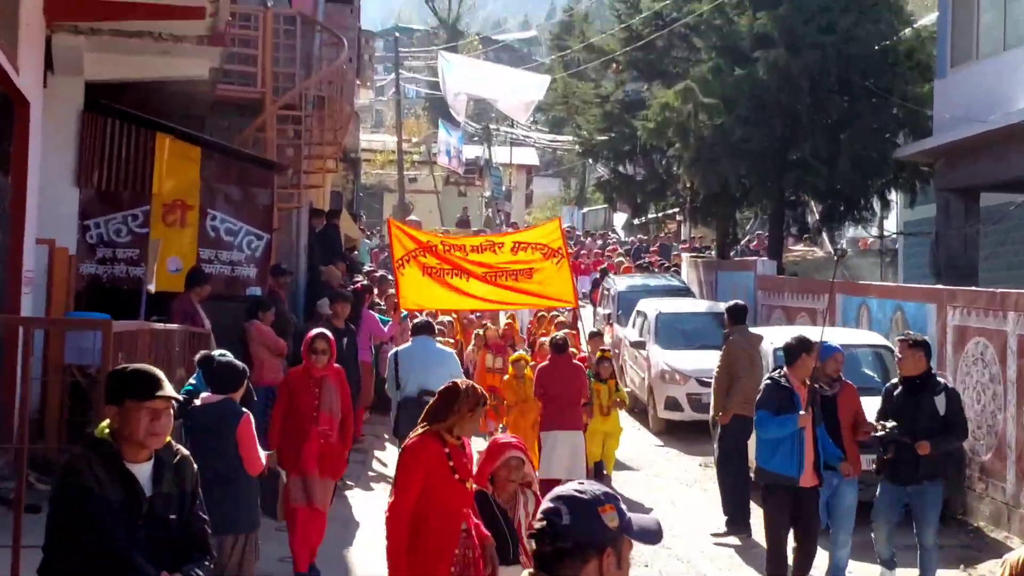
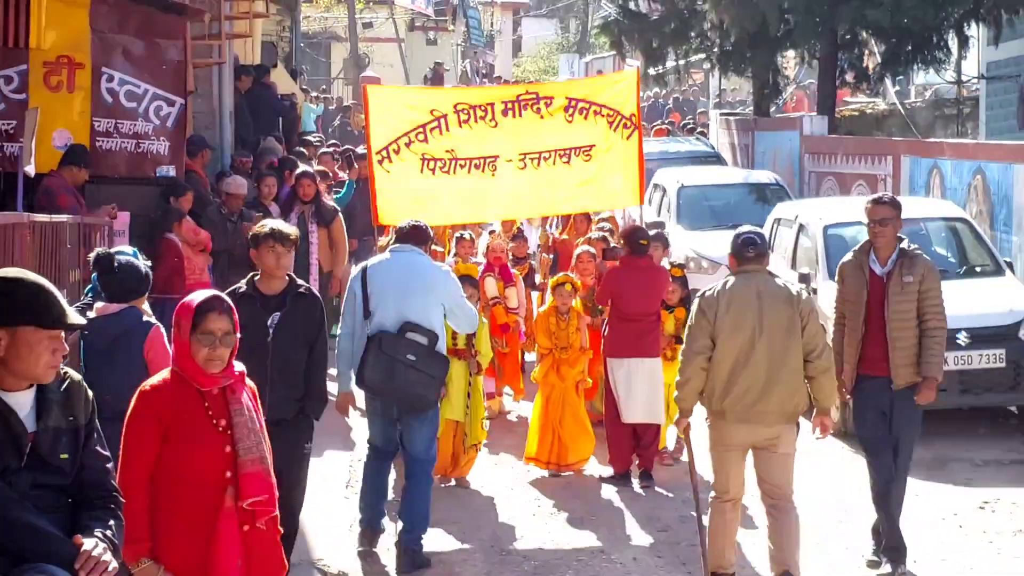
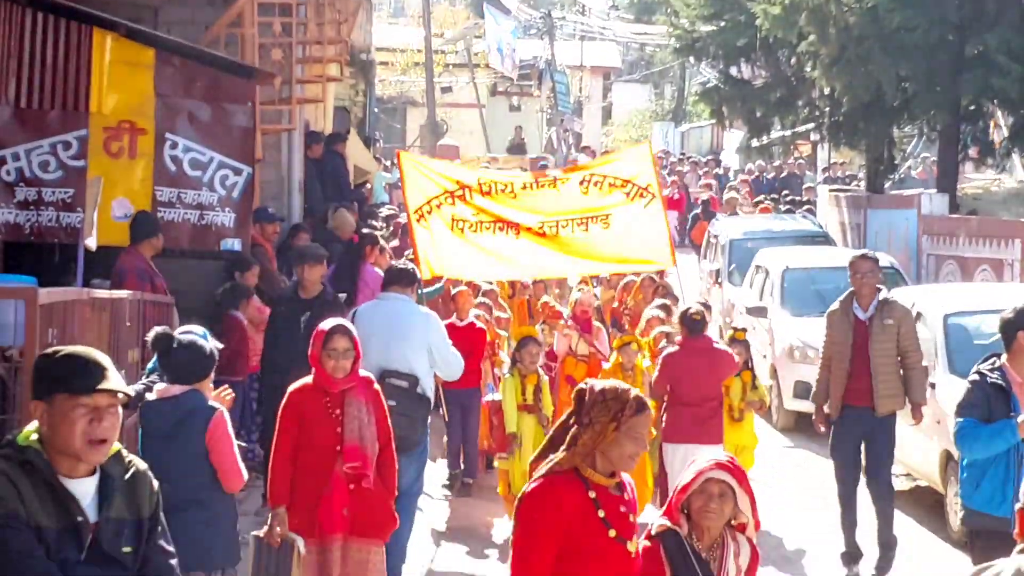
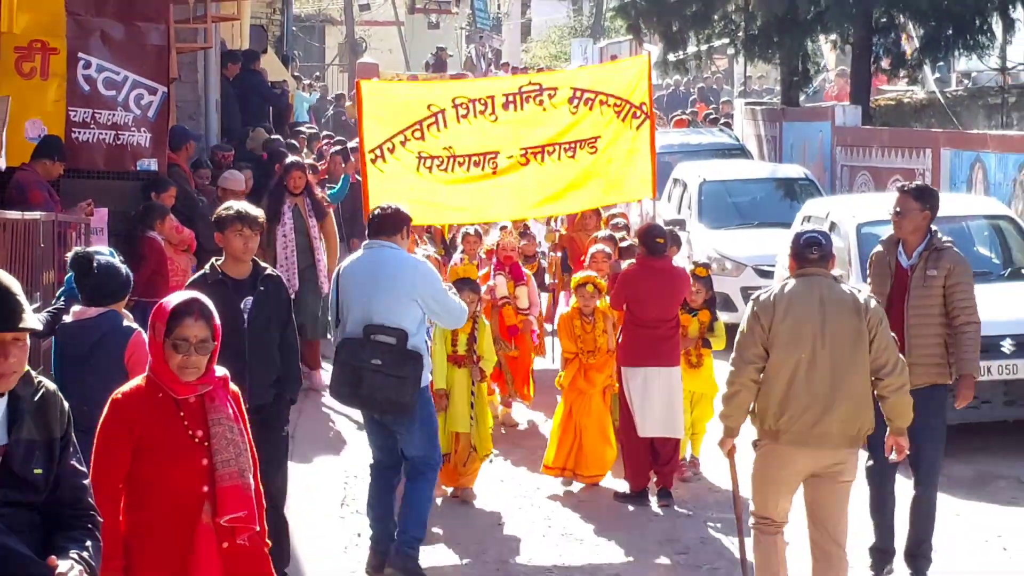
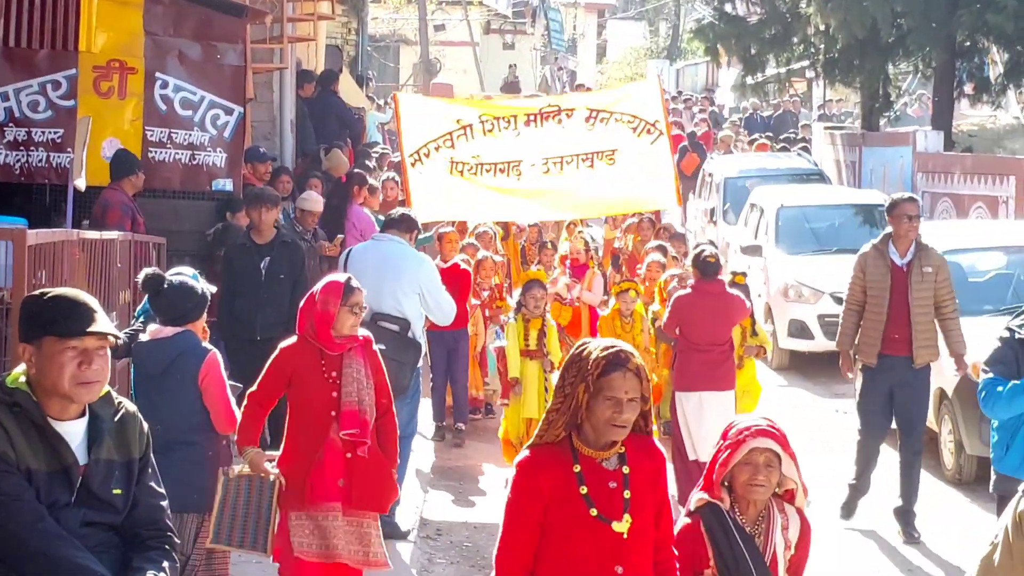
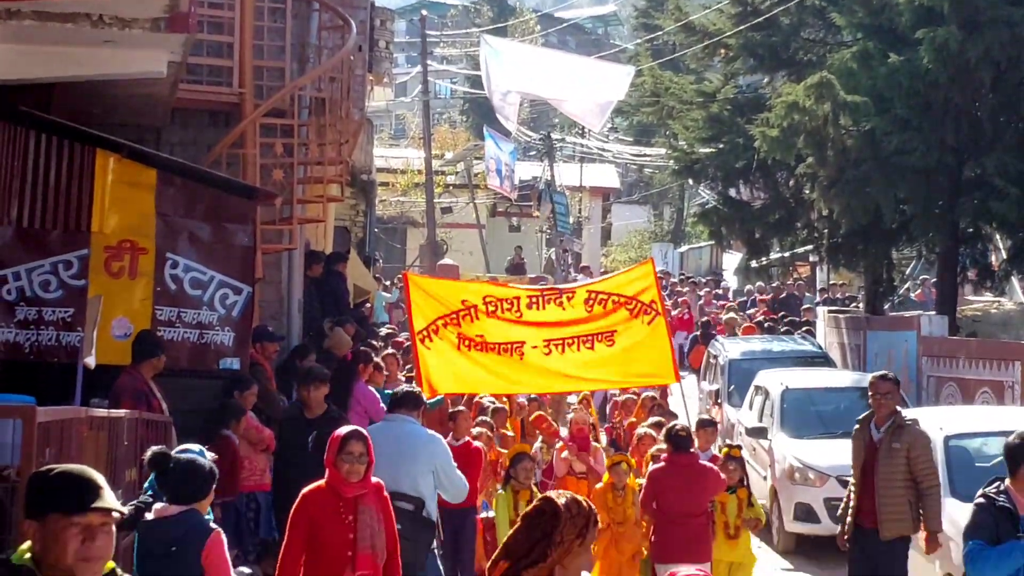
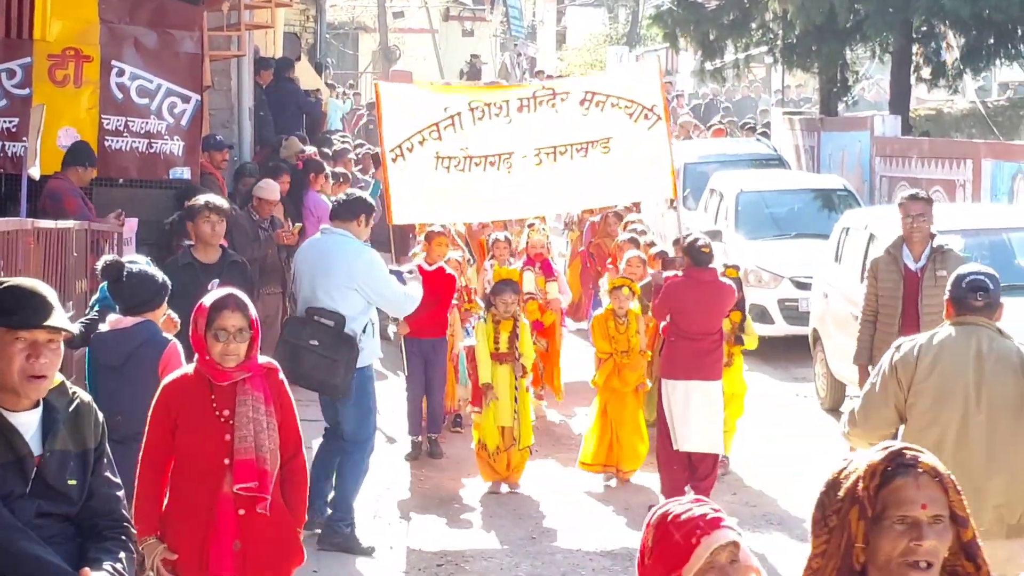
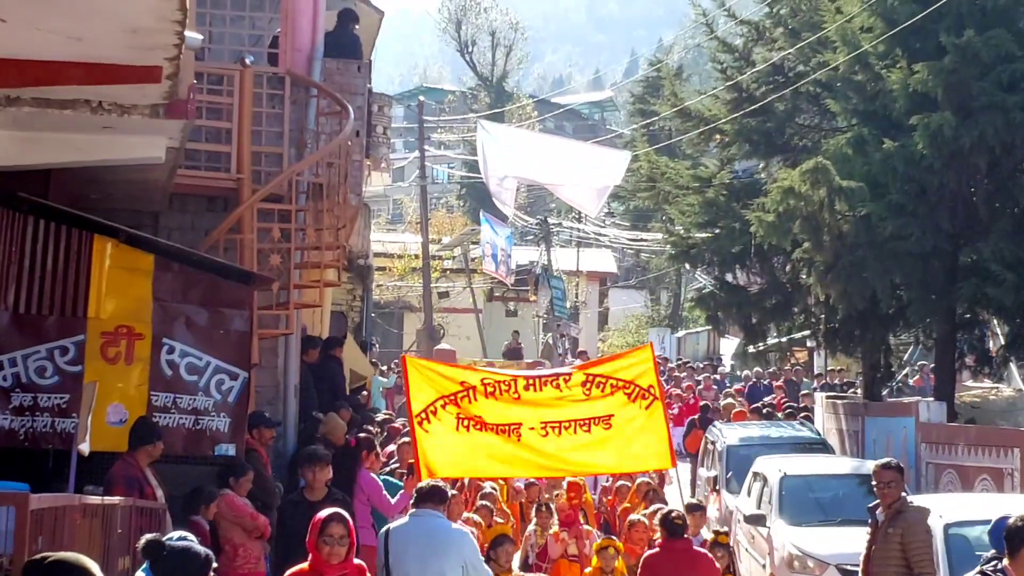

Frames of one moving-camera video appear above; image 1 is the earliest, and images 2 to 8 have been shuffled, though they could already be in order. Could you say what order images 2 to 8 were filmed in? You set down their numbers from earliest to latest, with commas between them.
8, 6, 3, 5, 7, 4, 2
